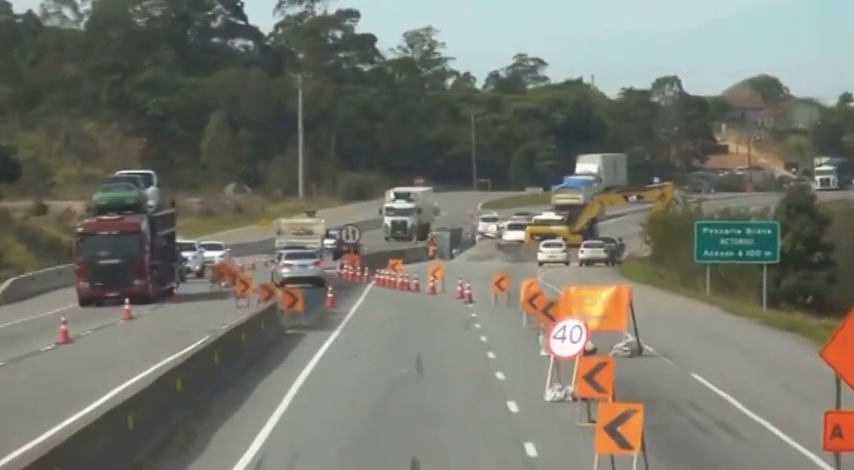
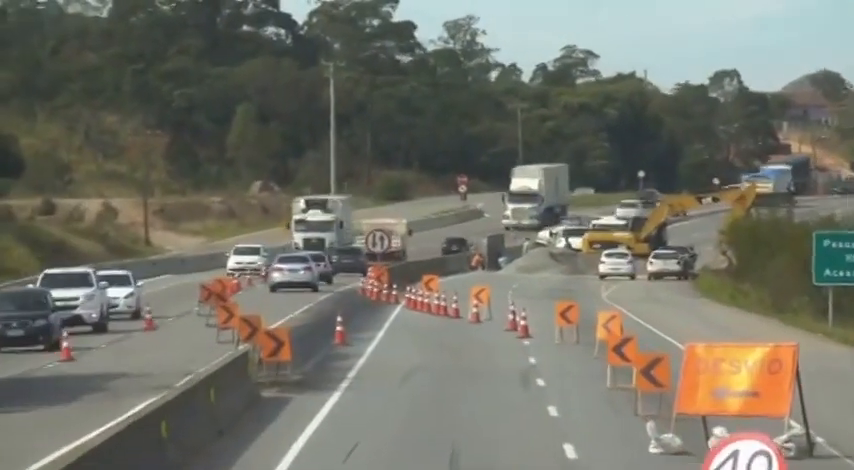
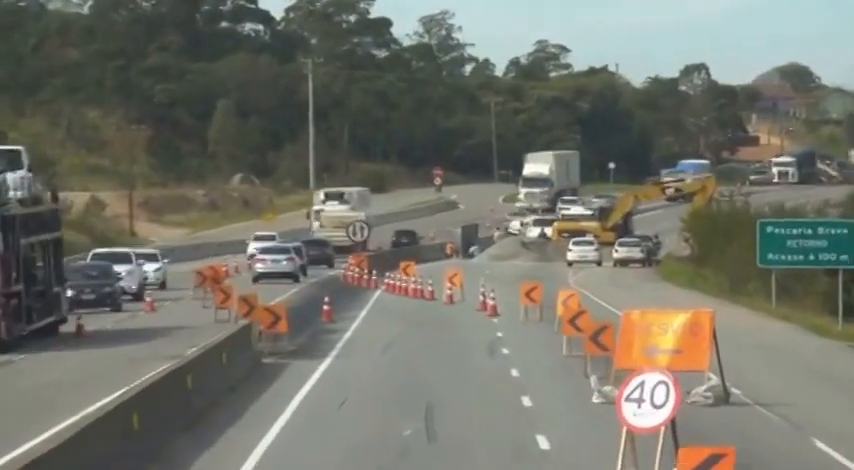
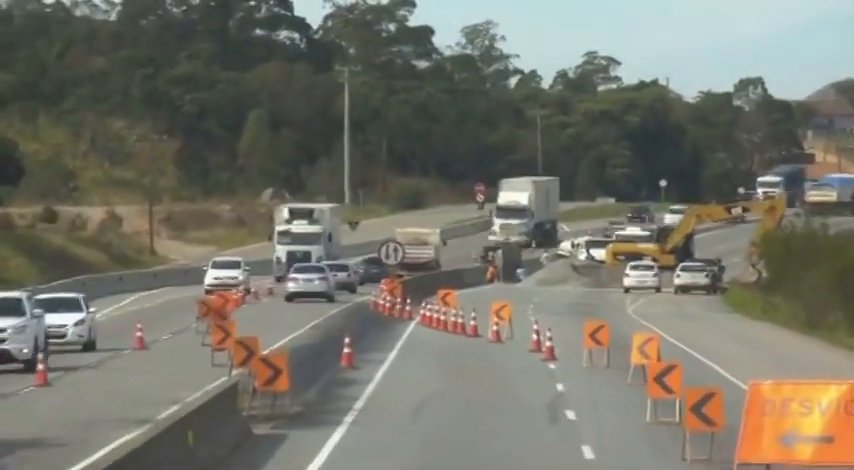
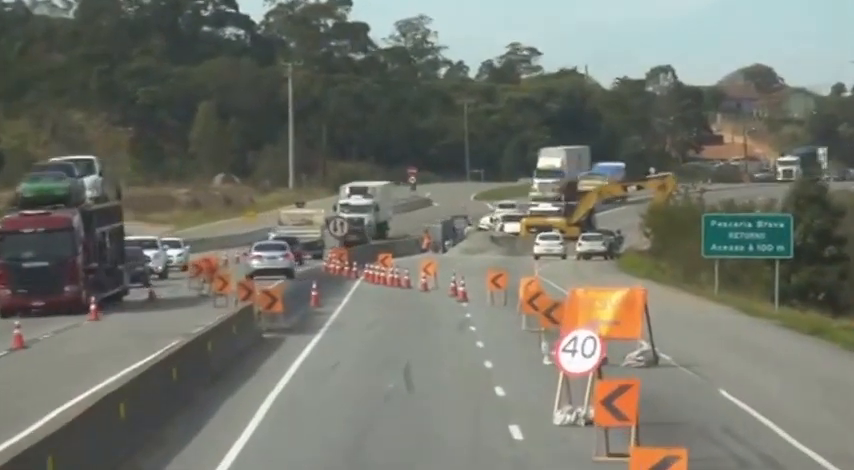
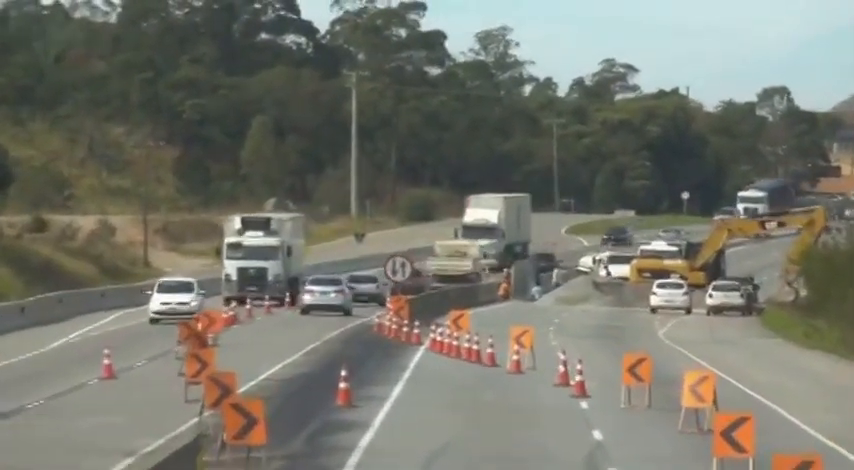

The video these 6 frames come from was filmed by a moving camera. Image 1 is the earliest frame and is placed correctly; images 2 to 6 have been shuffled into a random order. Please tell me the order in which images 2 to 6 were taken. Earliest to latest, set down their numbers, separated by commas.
5, 3, 2, 4, 6
